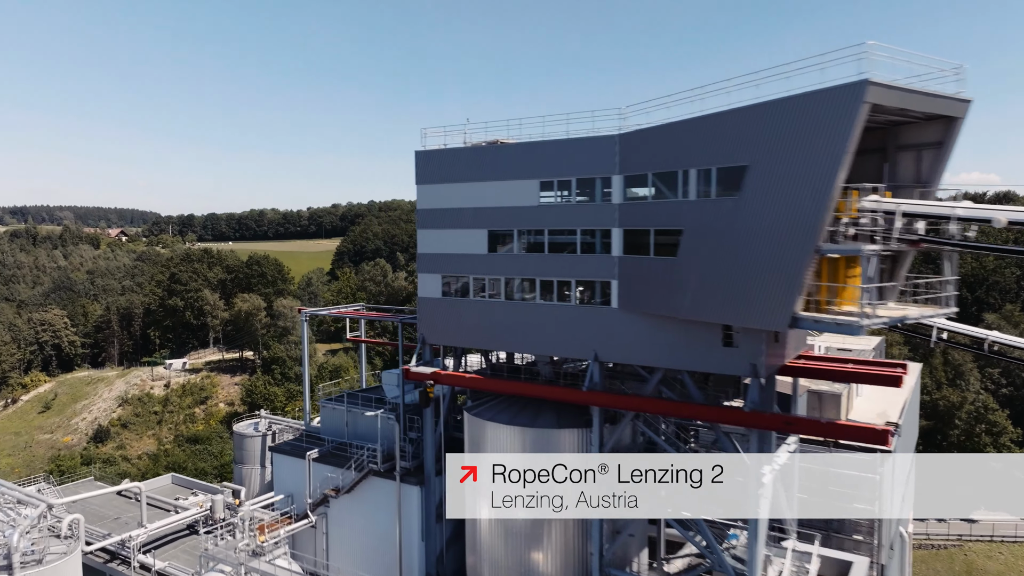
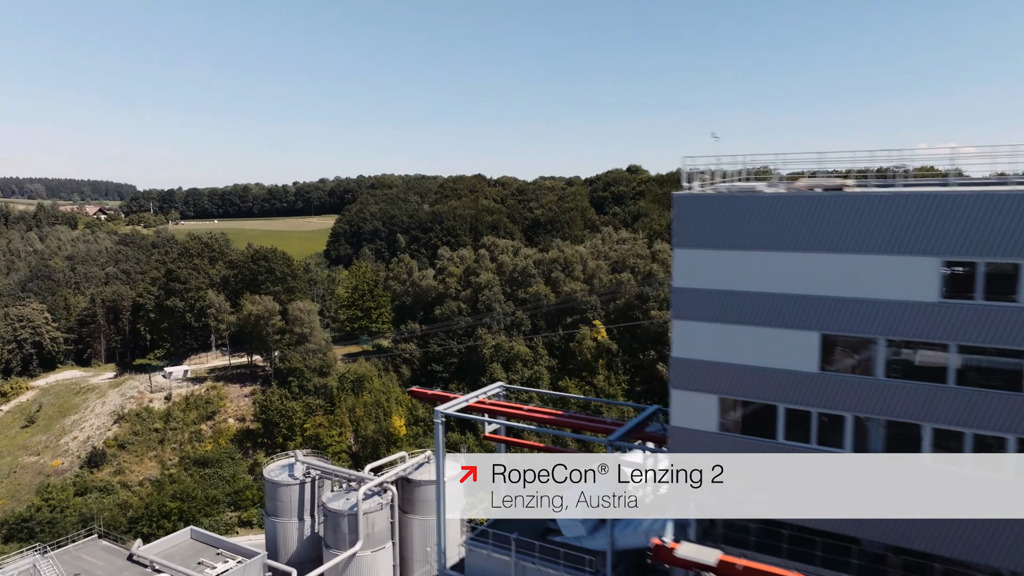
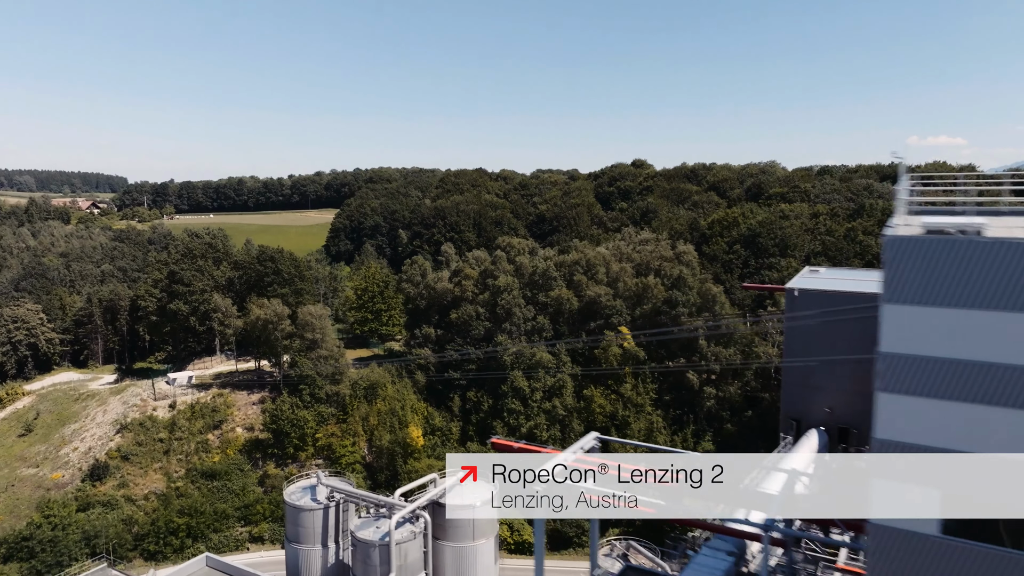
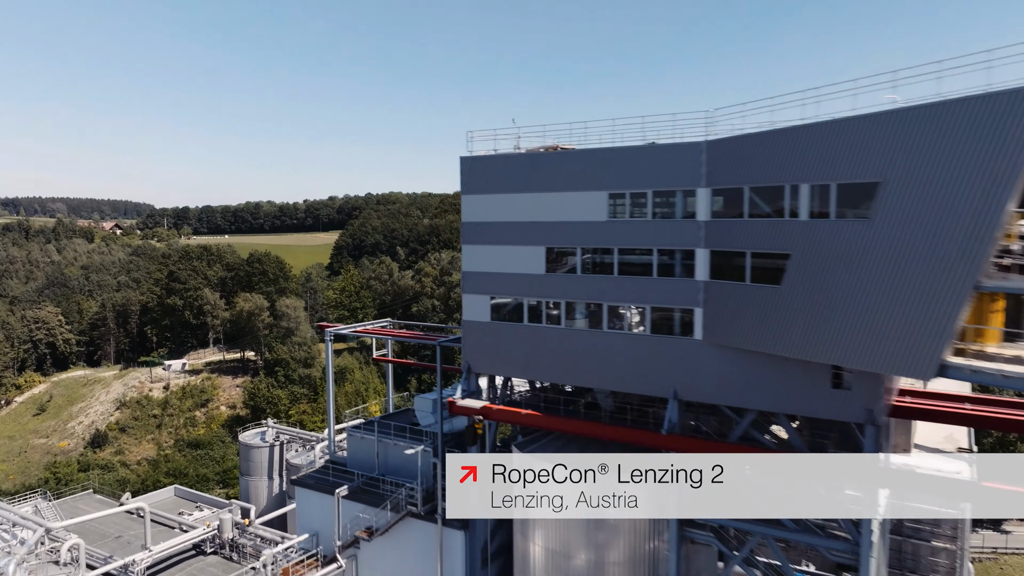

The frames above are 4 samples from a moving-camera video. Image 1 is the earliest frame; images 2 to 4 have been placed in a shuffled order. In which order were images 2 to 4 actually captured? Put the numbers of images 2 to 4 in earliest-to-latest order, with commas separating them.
4, 2, 3
